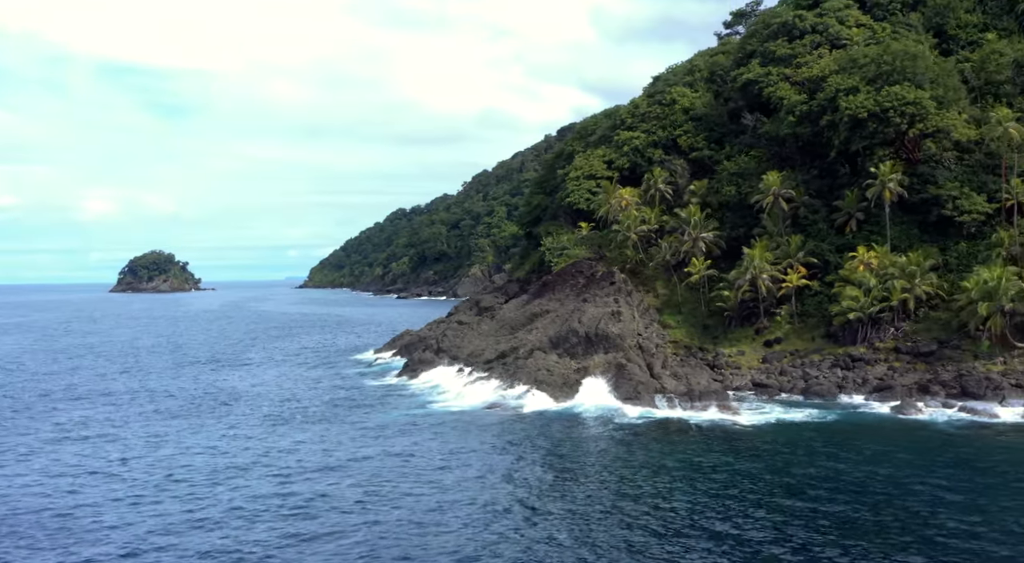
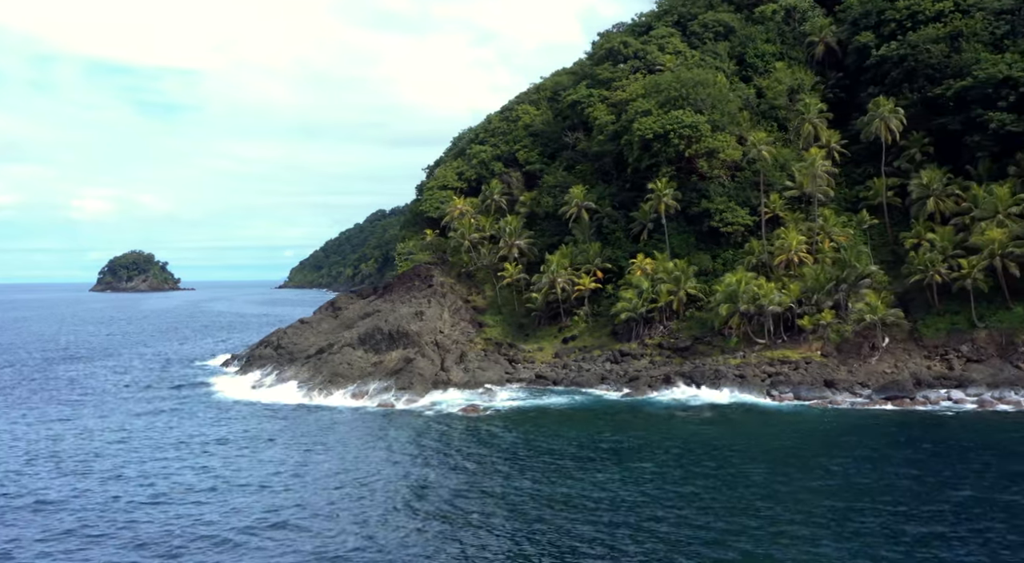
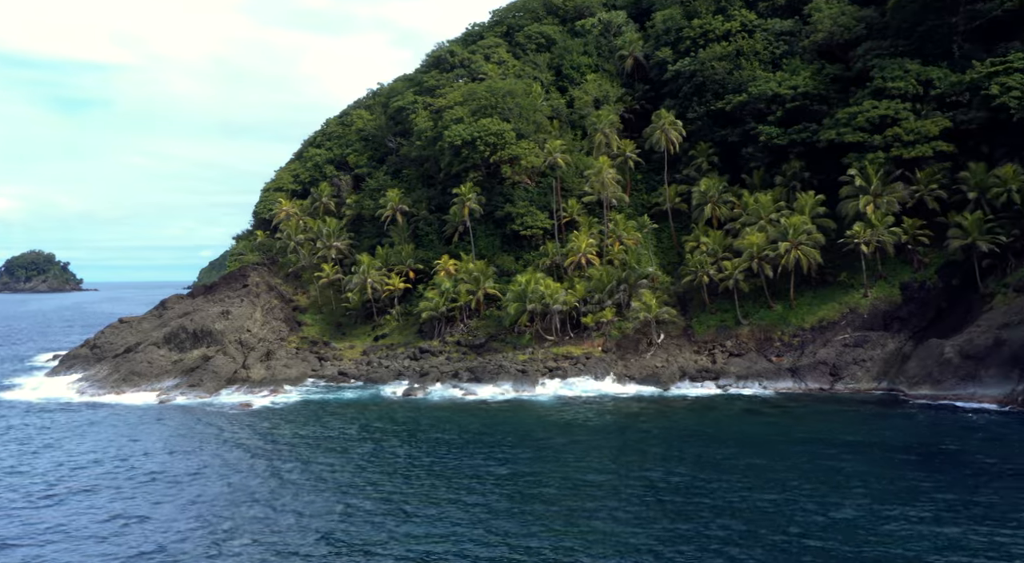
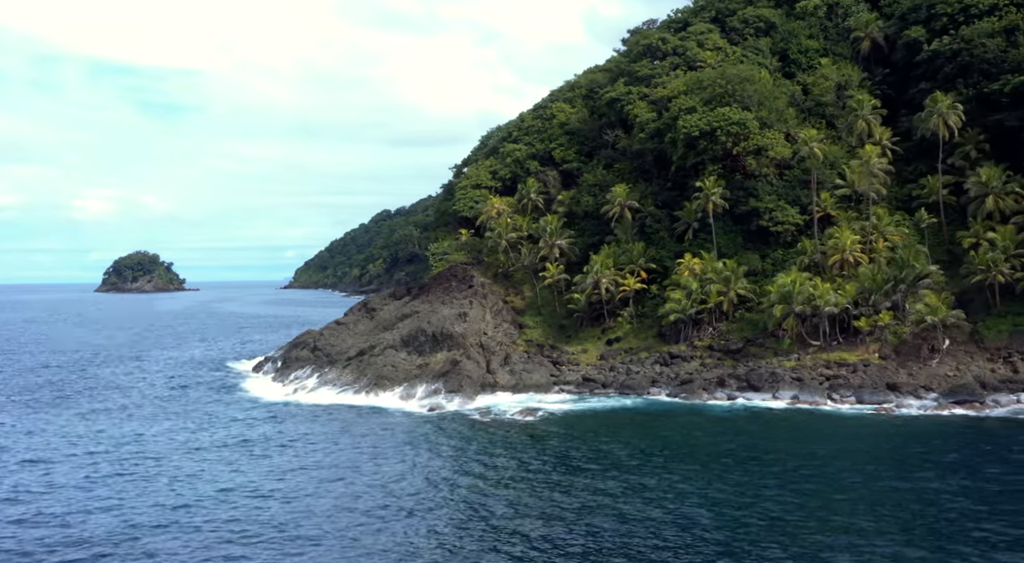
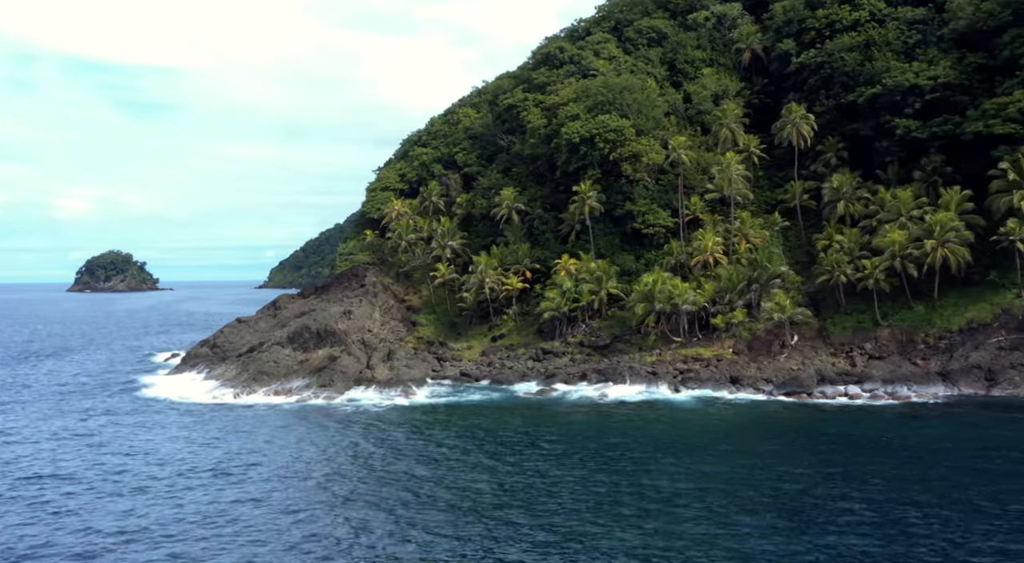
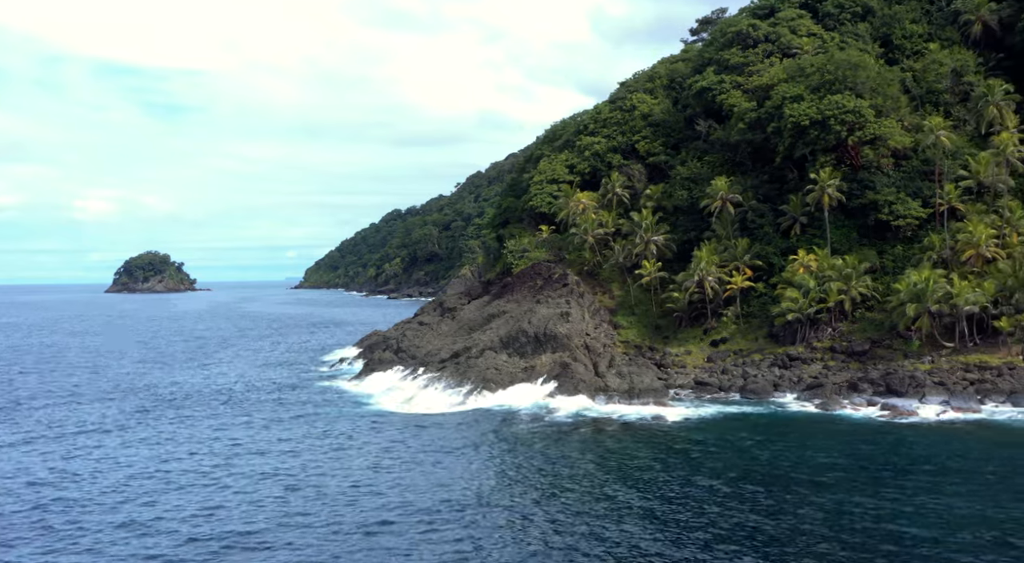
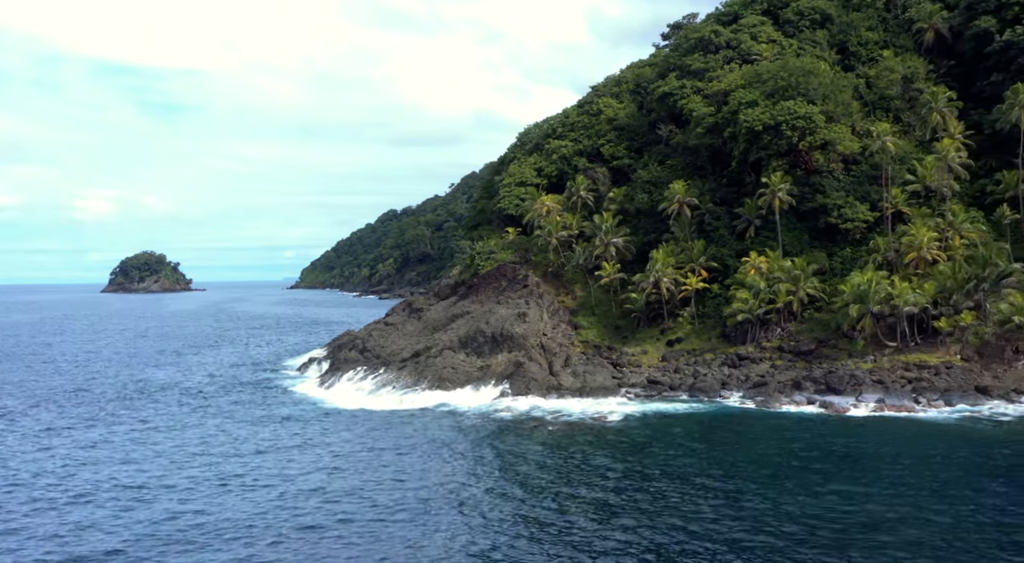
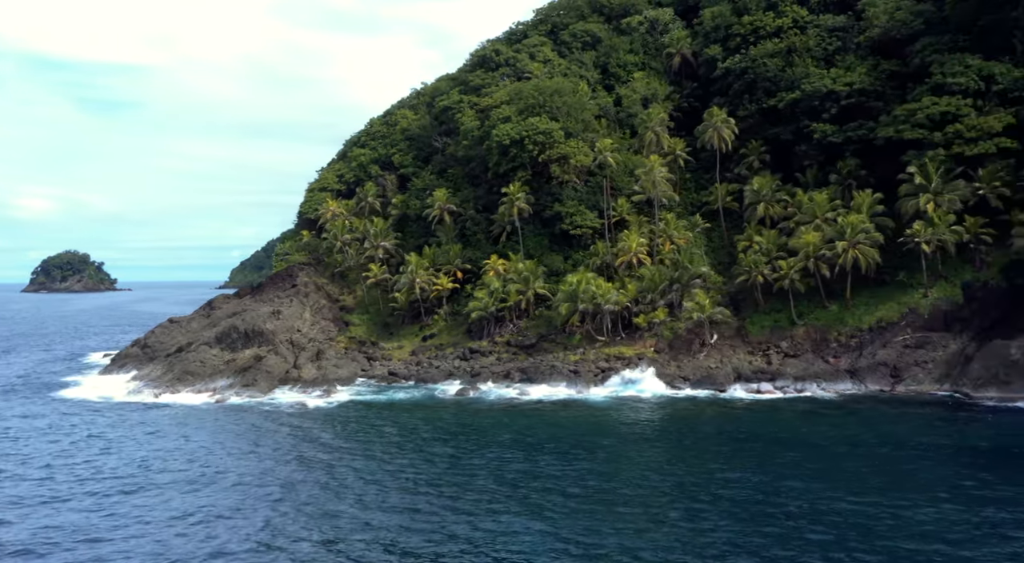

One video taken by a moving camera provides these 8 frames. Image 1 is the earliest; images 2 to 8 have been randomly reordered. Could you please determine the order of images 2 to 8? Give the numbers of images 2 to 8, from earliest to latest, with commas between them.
6, 7, 4, 2, 5, 8, 3
